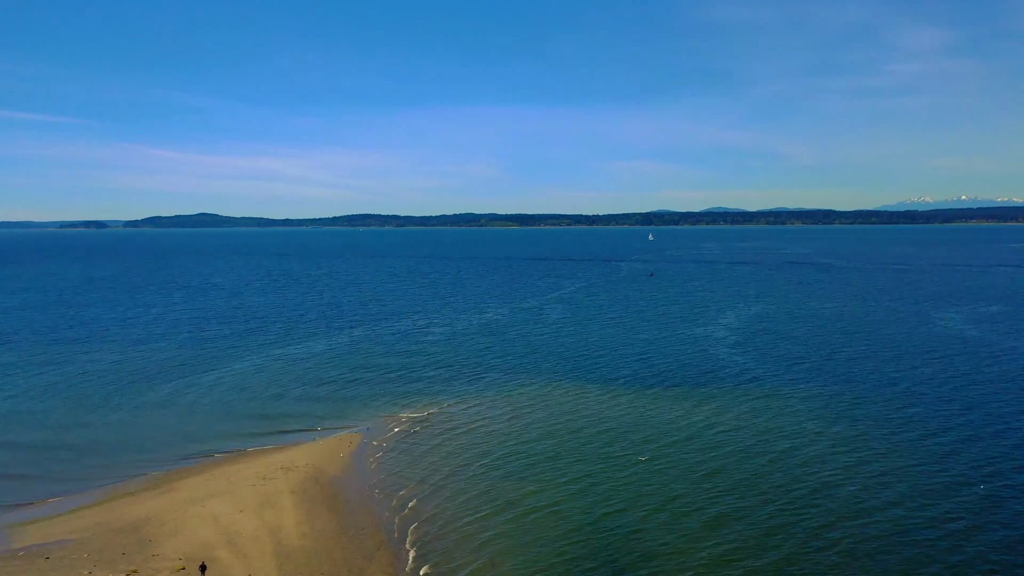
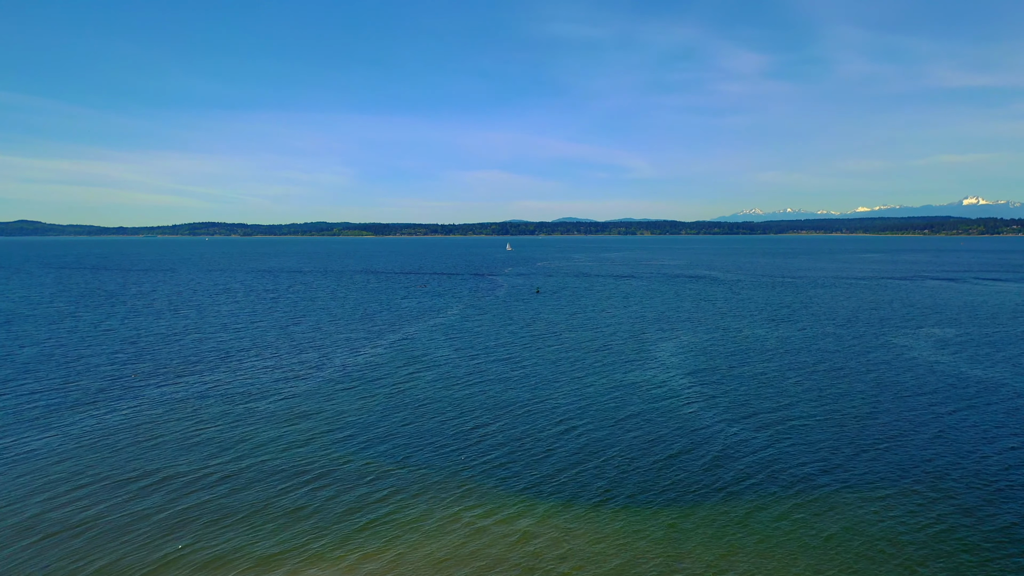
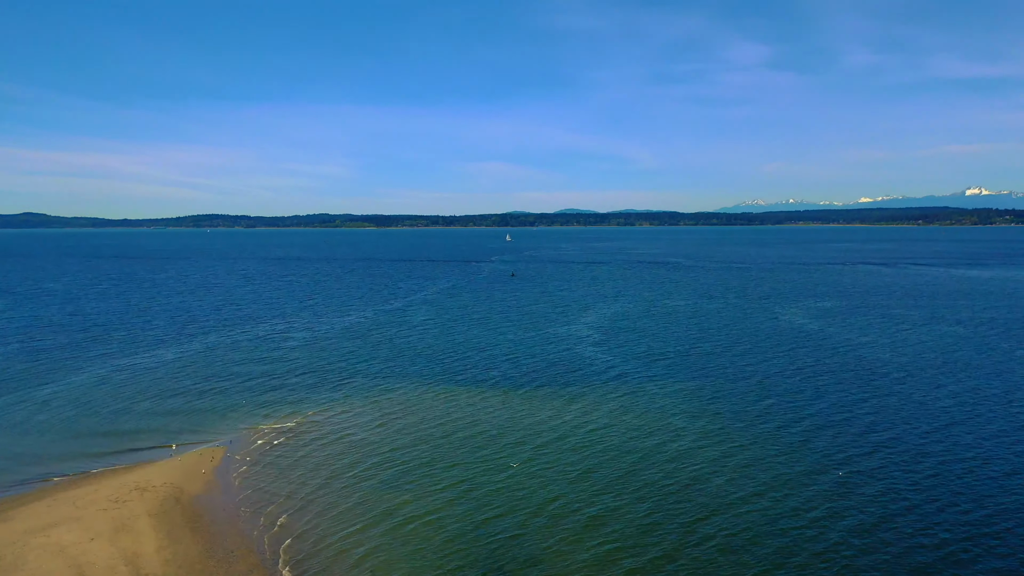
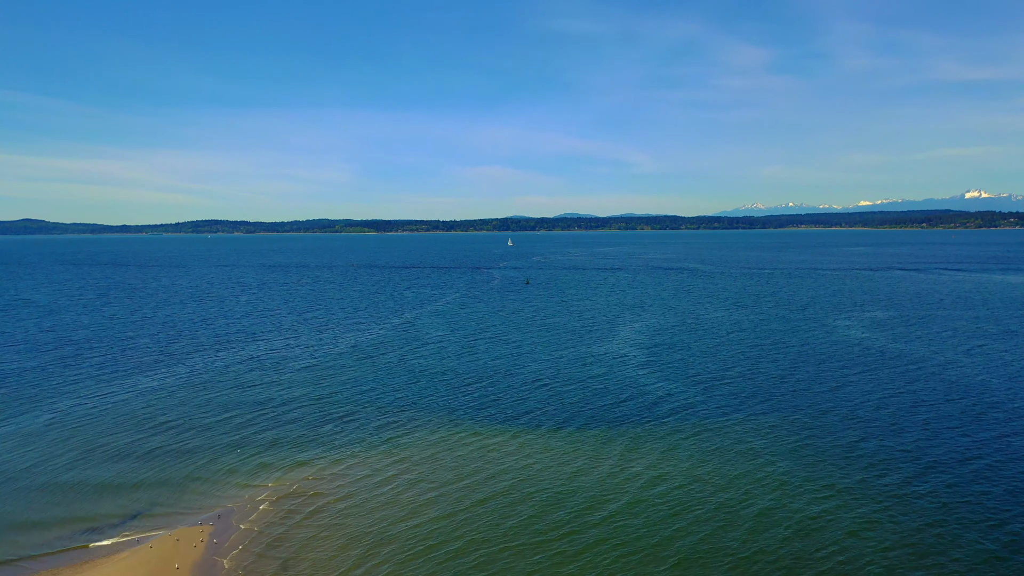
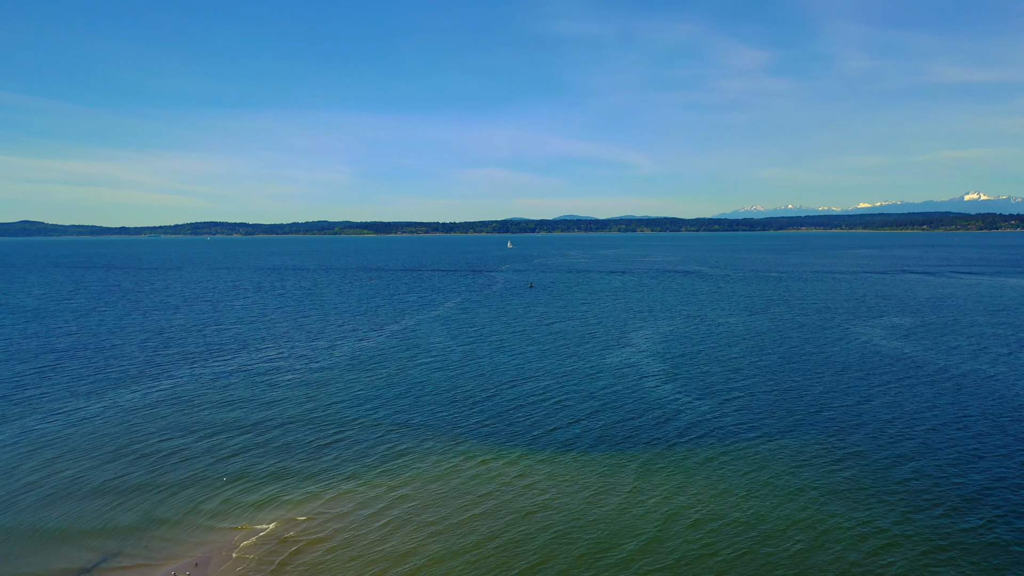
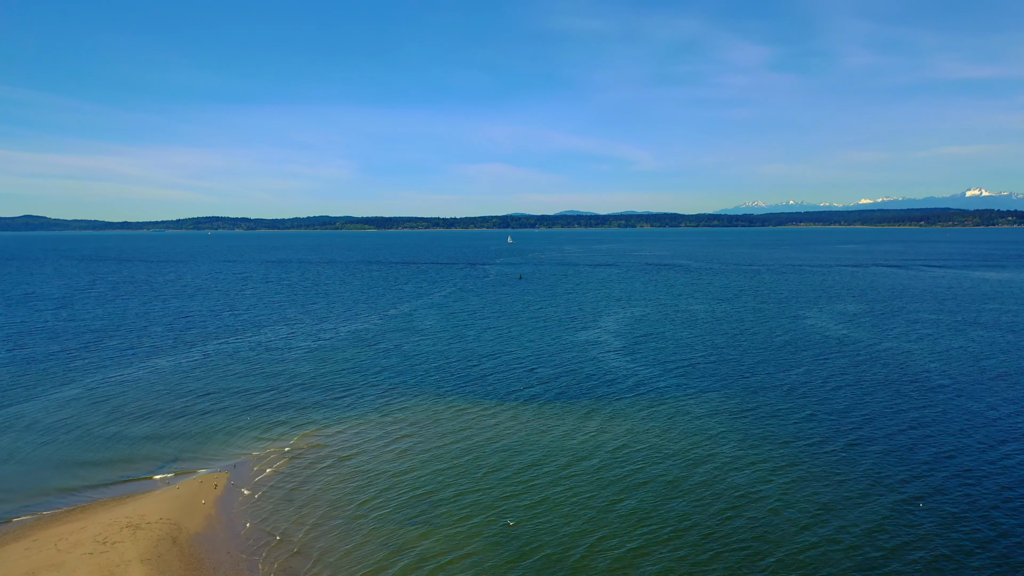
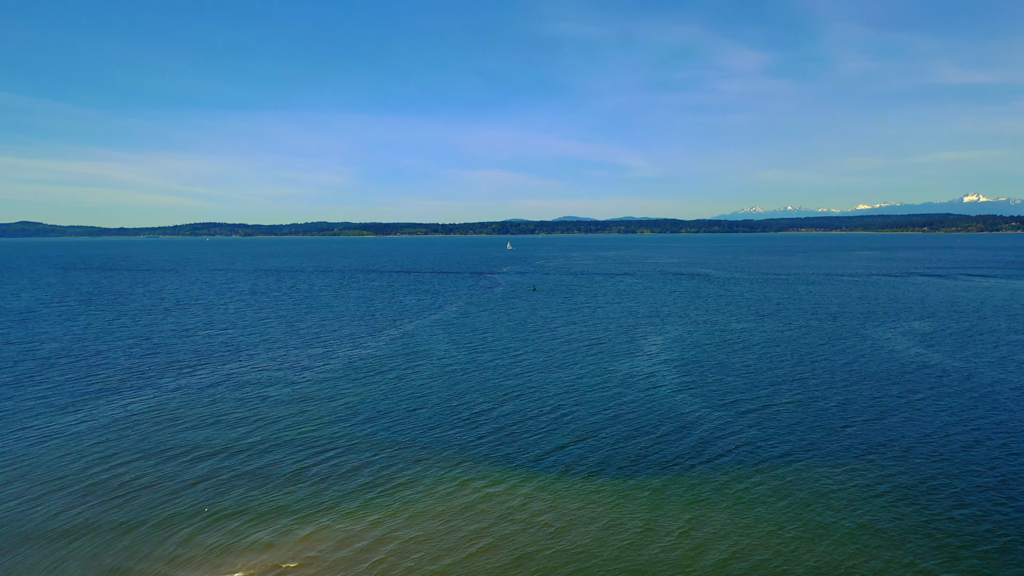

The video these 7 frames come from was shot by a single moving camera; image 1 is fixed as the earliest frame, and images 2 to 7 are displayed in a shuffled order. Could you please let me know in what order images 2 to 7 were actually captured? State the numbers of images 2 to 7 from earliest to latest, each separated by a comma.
3, 6, 4, 5, 7, 2
